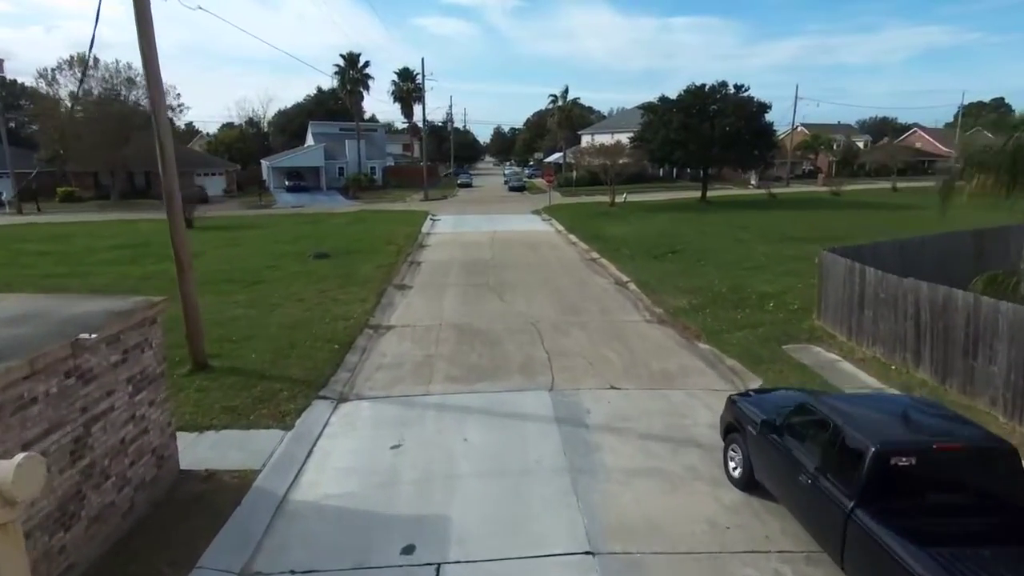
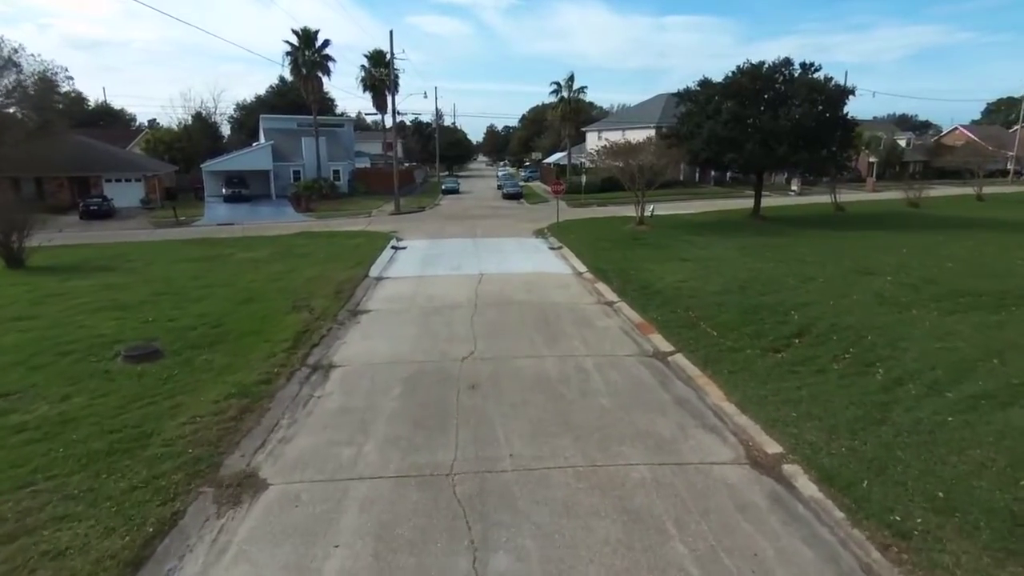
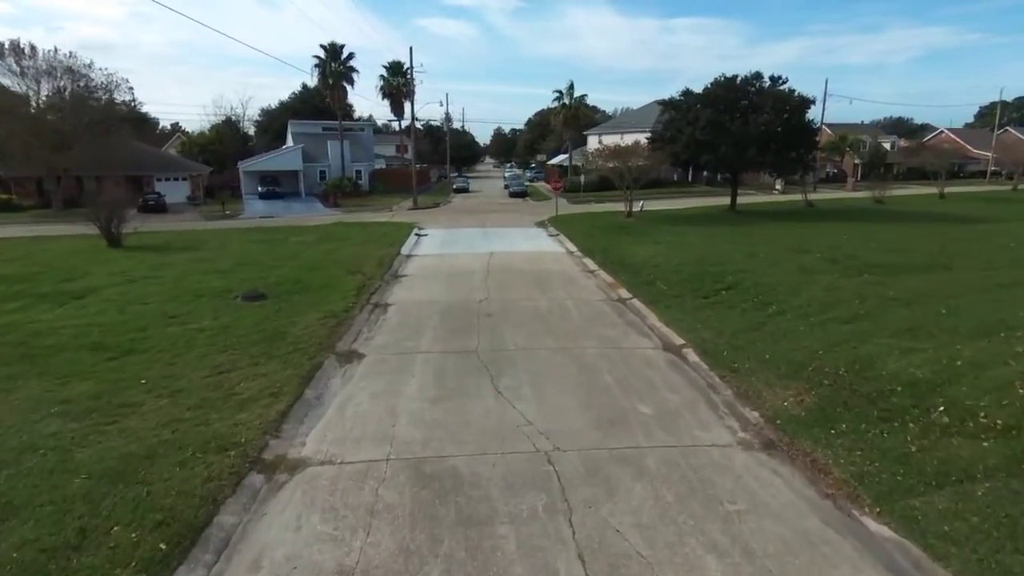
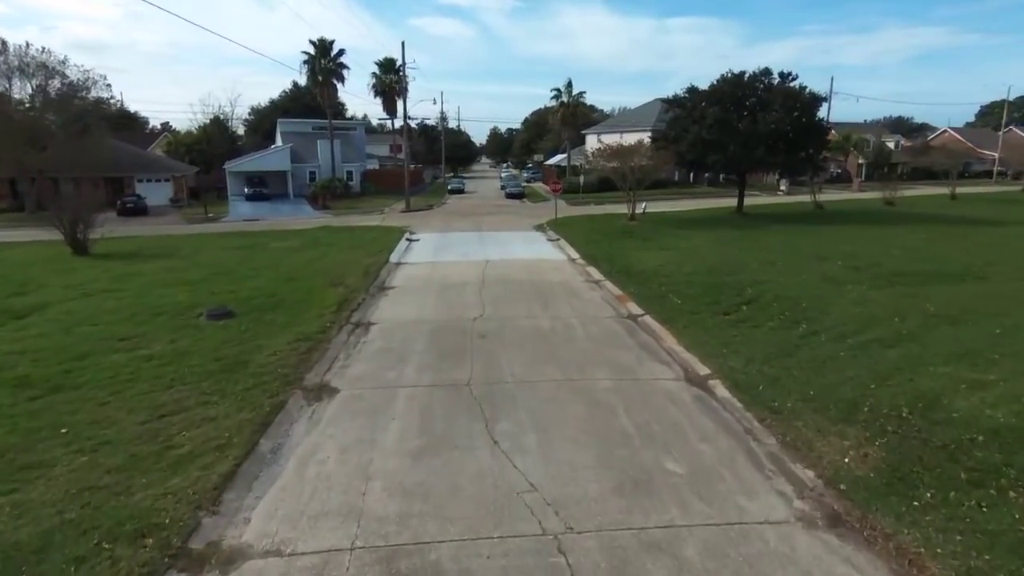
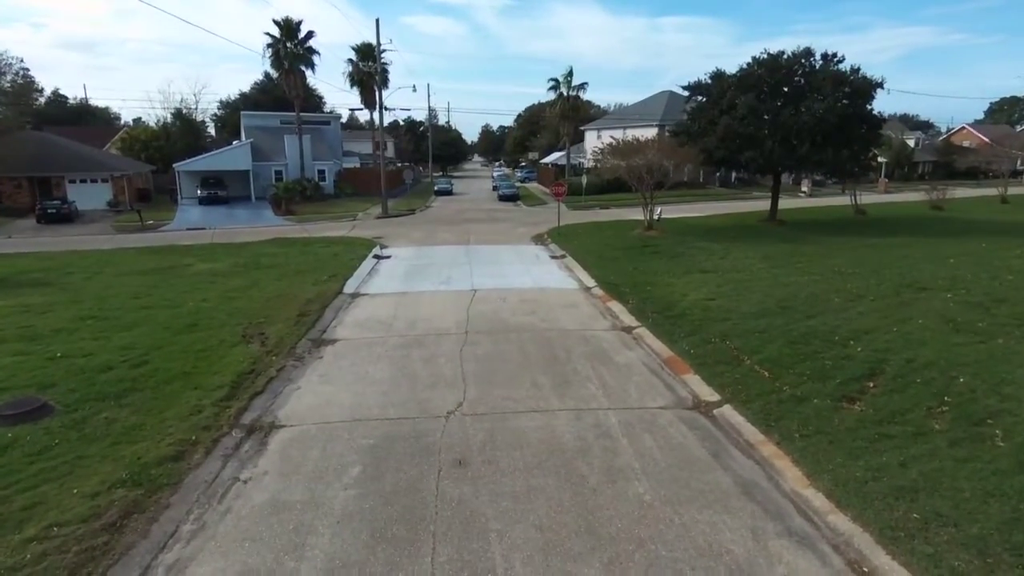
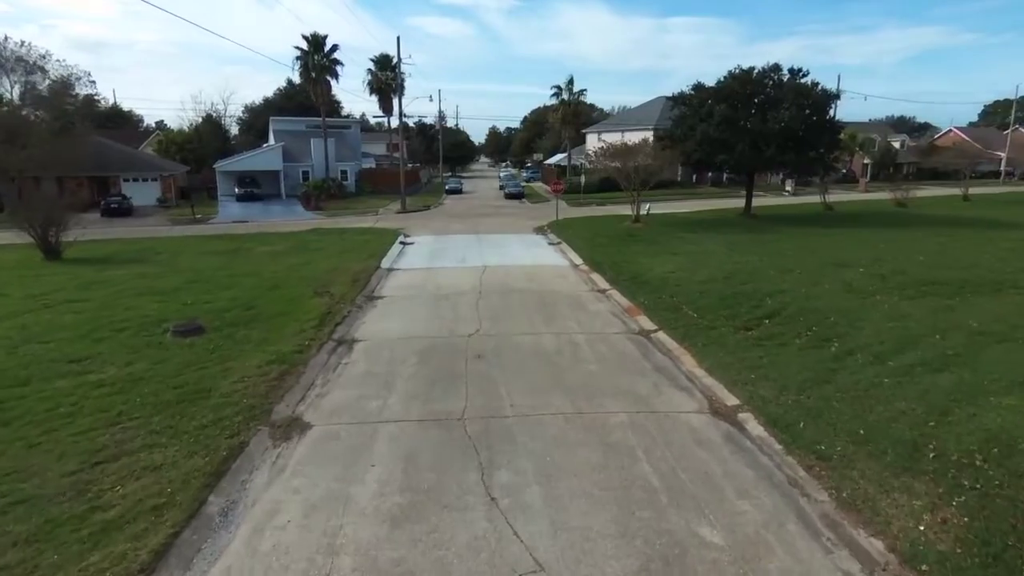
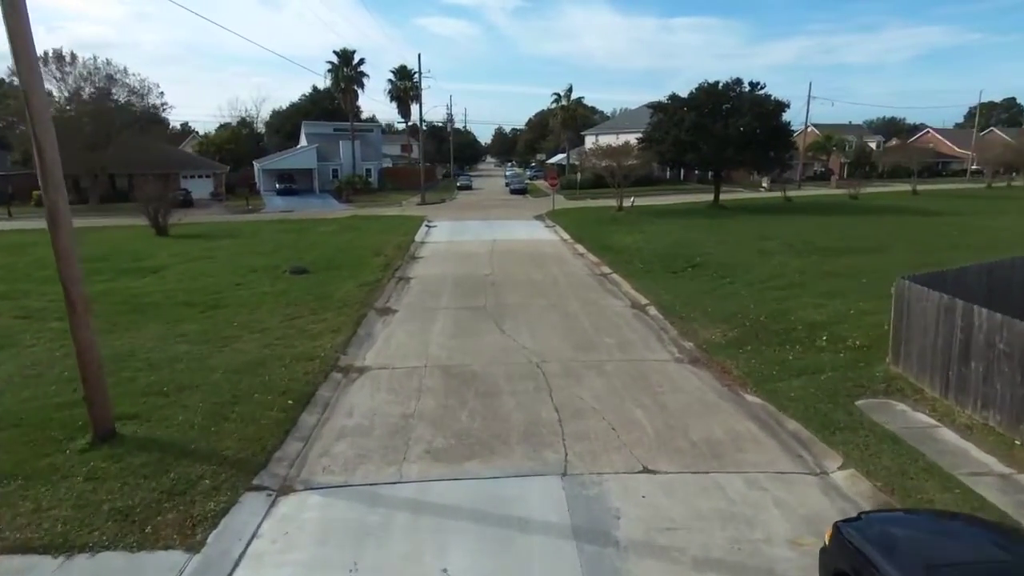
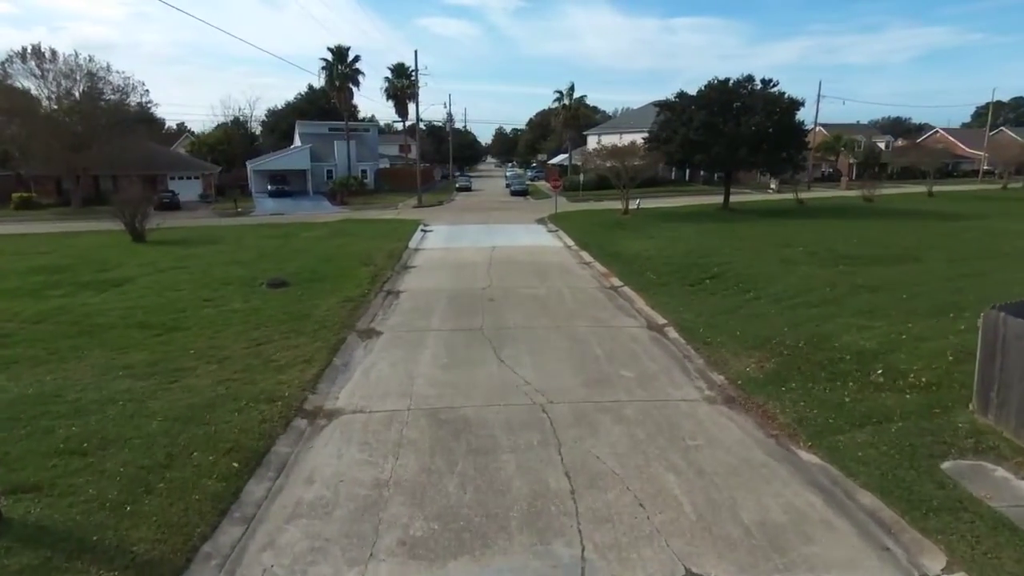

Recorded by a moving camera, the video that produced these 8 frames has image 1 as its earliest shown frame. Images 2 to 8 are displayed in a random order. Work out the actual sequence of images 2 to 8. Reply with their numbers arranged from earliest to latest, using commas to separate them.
7, 8, 3, 4, 6, 2, 5
